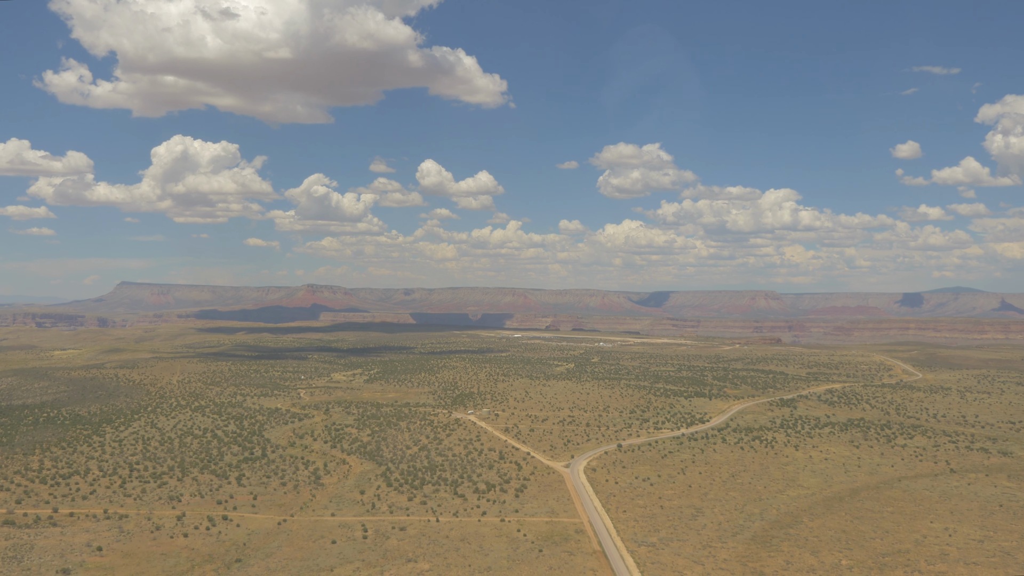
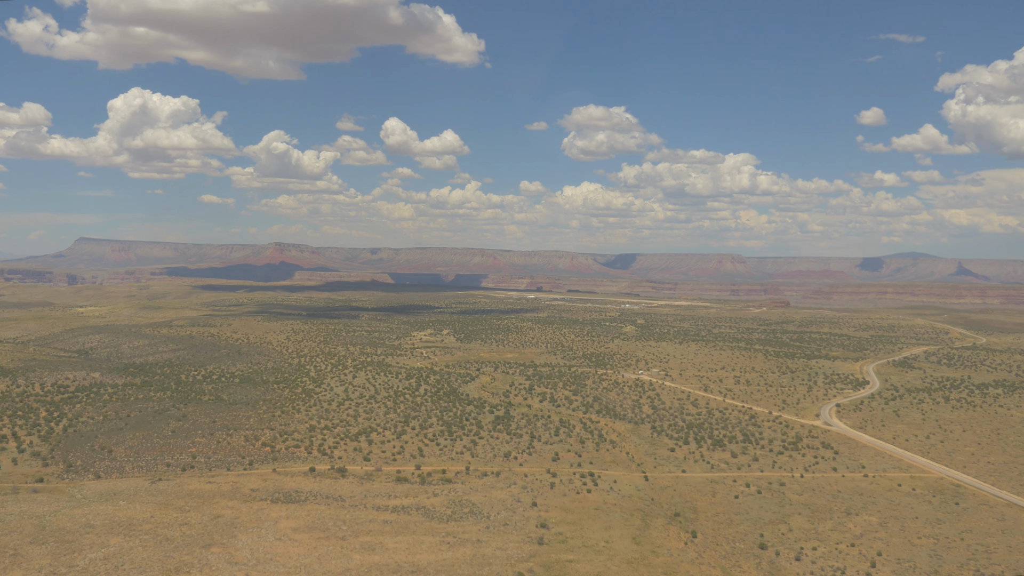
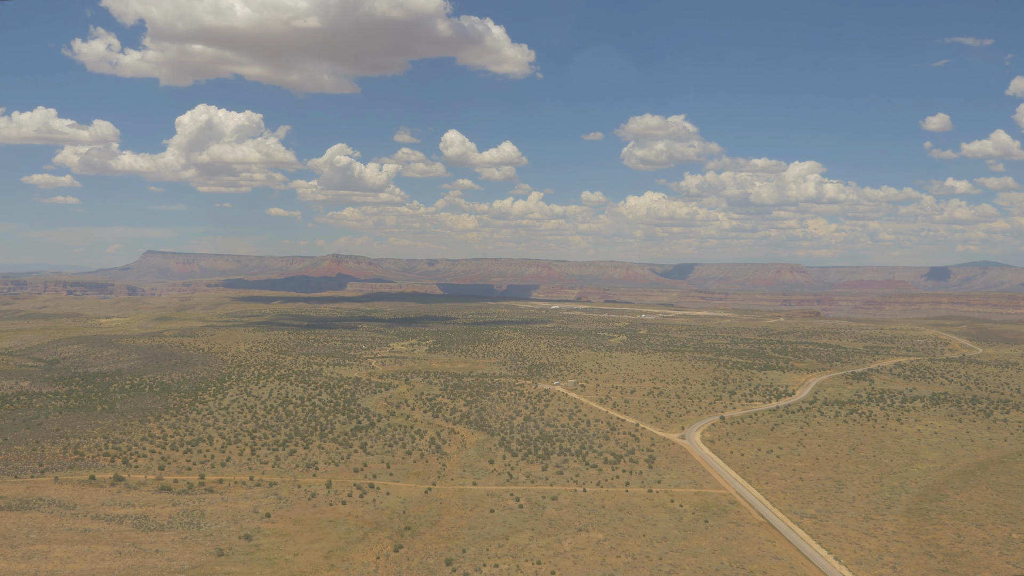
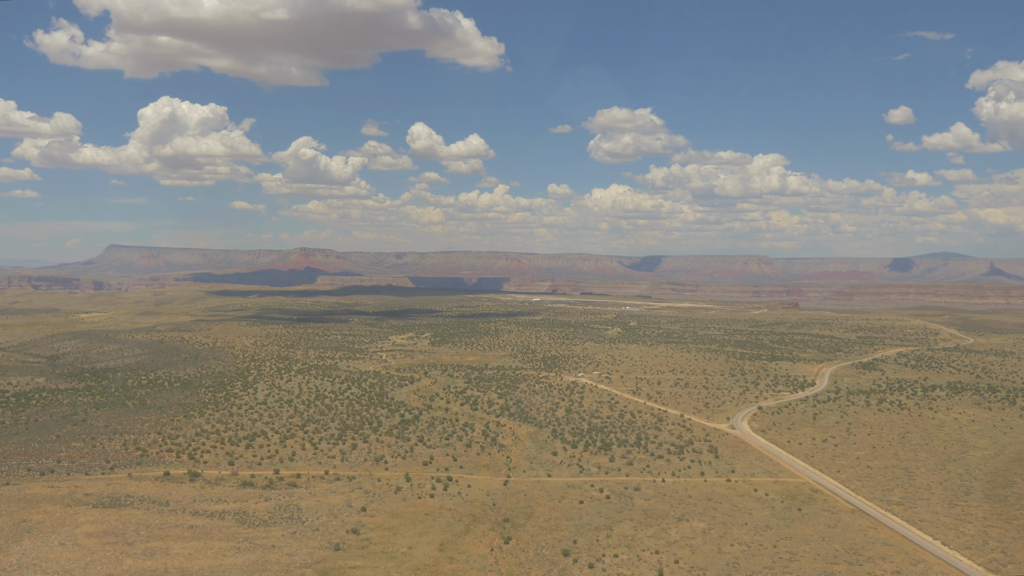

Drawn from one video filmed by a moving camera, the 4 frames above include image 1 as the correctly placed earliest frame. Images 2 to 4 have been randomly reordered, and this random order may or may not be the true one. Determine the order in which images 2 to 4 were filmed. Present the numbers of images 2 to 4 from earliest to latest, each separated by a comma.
3, 4, 2
